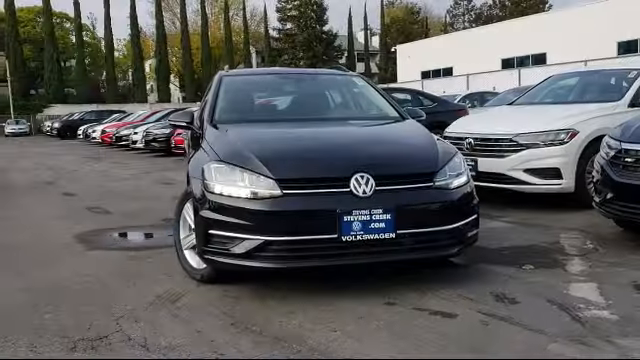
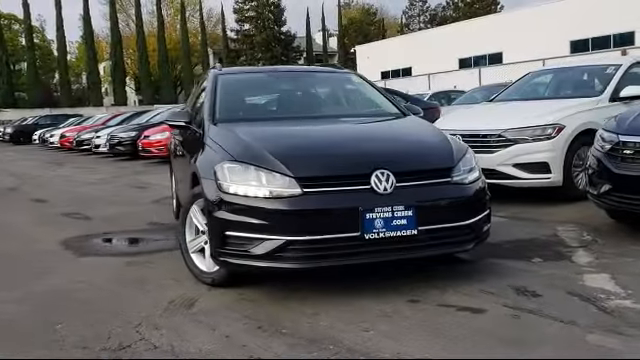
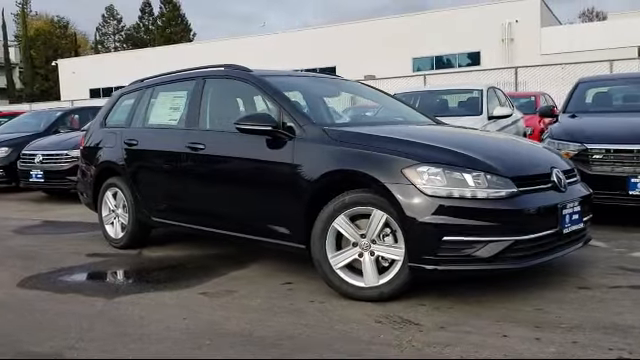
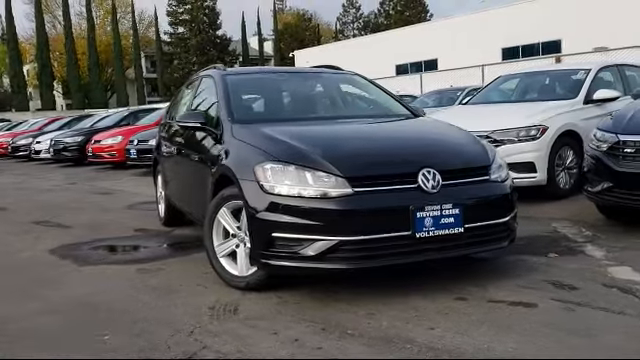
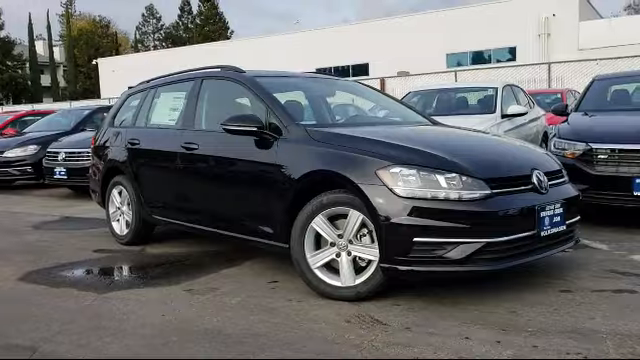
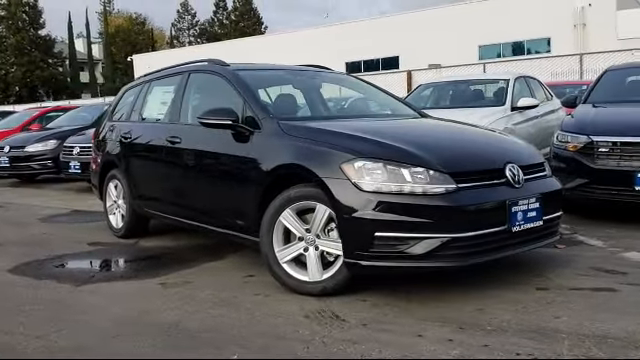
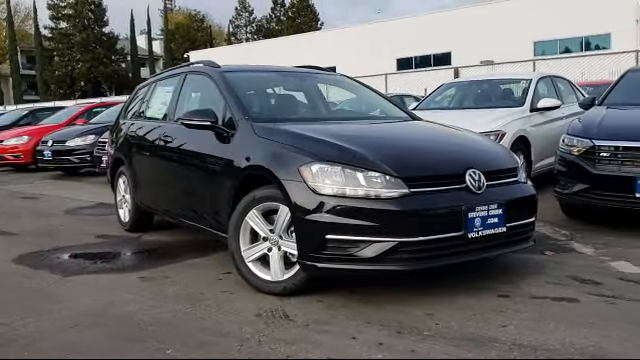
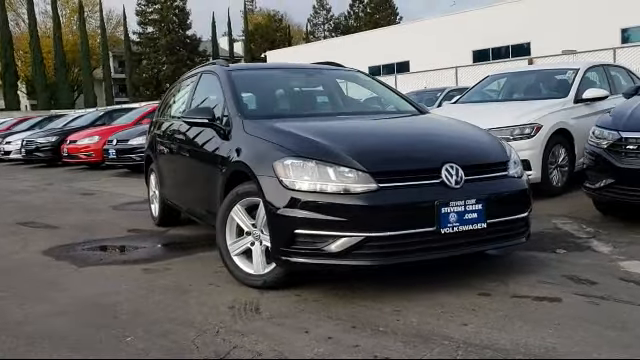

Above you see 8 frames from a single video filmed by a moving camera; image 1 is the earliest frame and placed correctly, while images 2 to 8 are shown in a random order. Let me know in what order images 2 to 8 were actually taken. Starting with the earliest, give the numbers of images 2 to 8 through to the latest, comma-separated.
2, 4, 8, 7, 6, 5, 3
